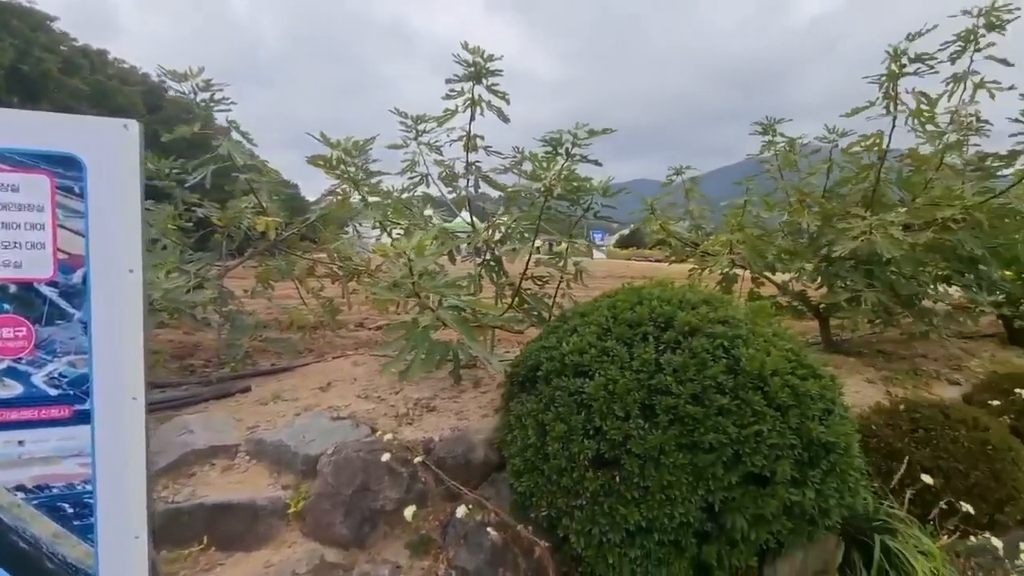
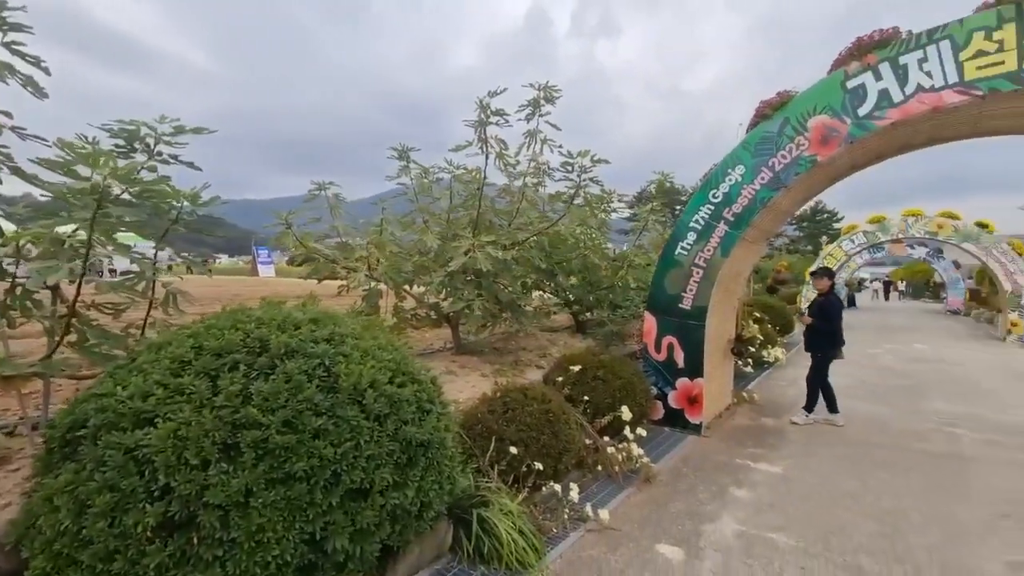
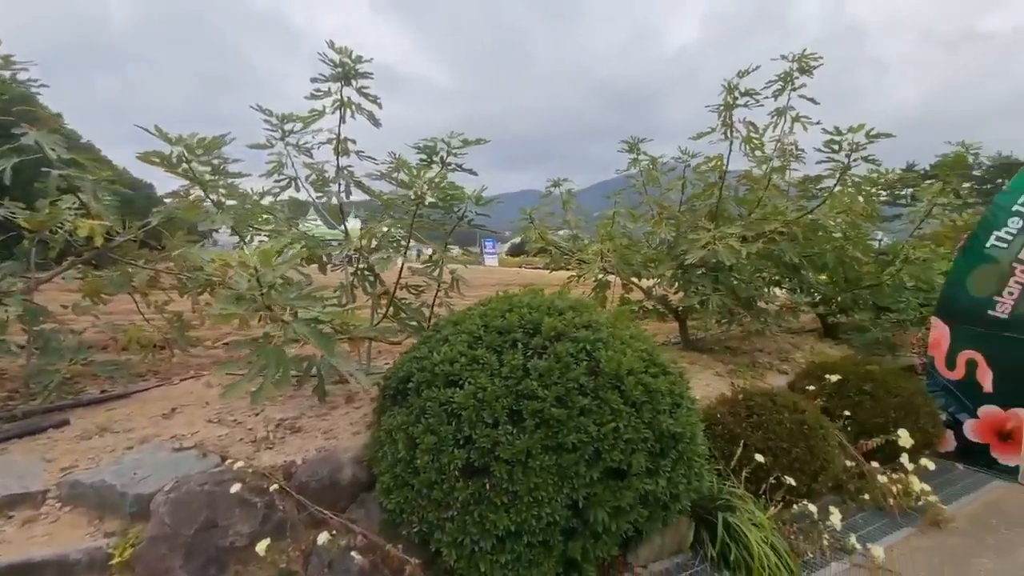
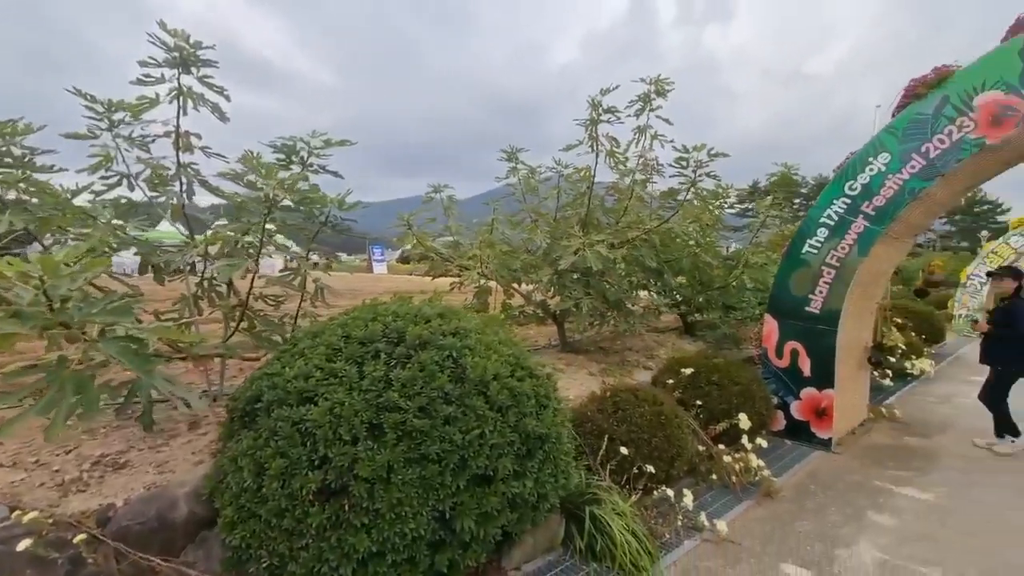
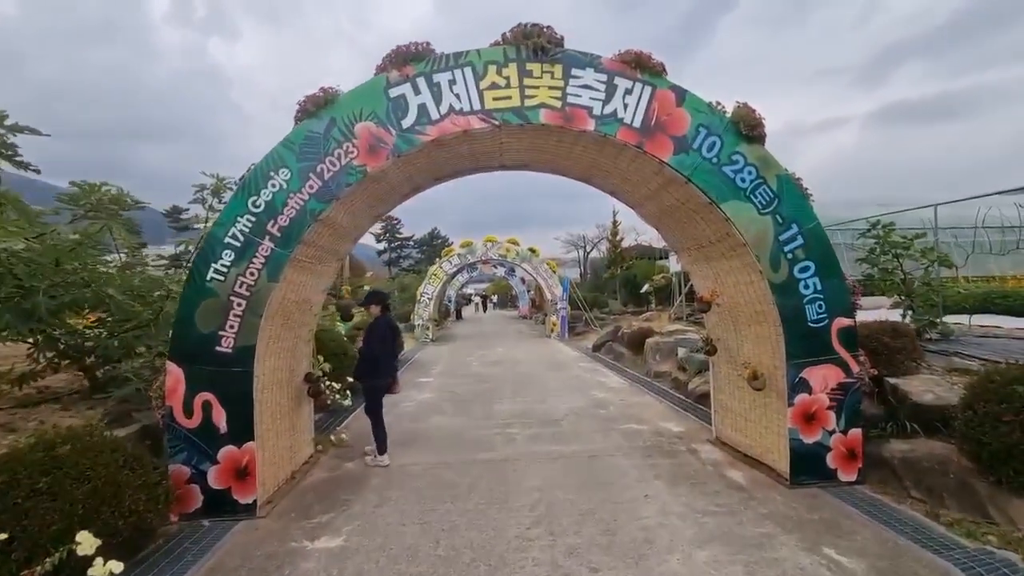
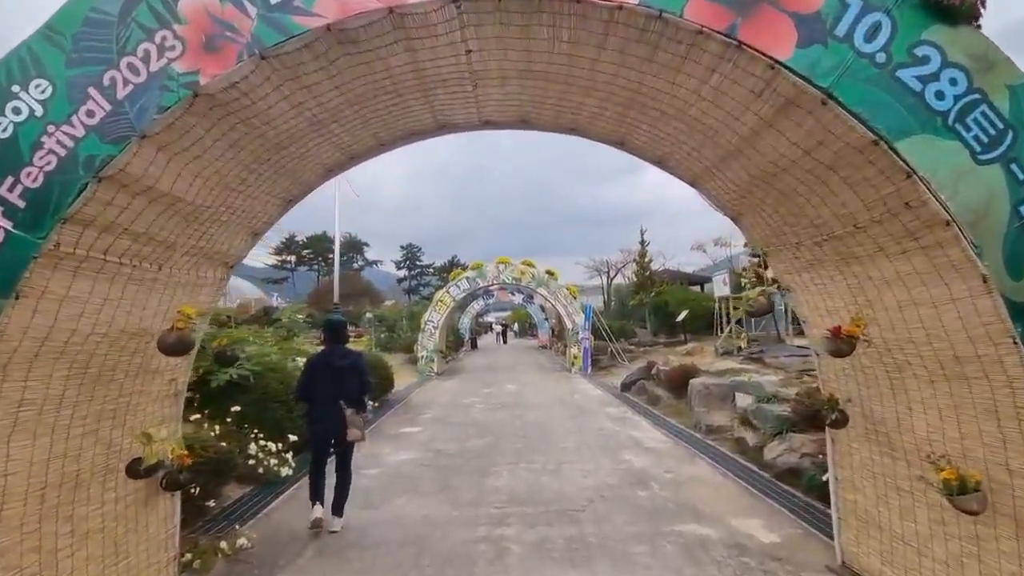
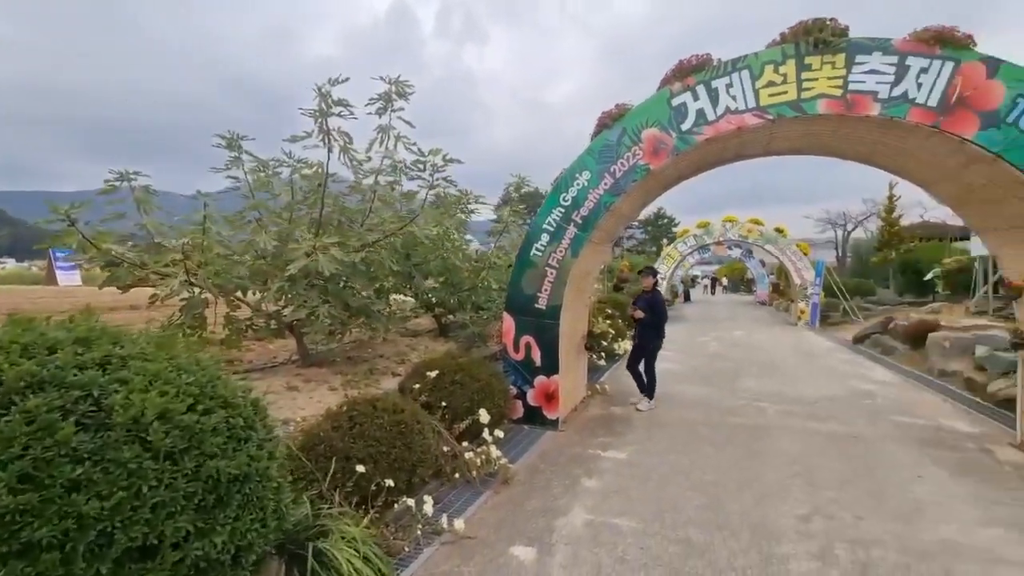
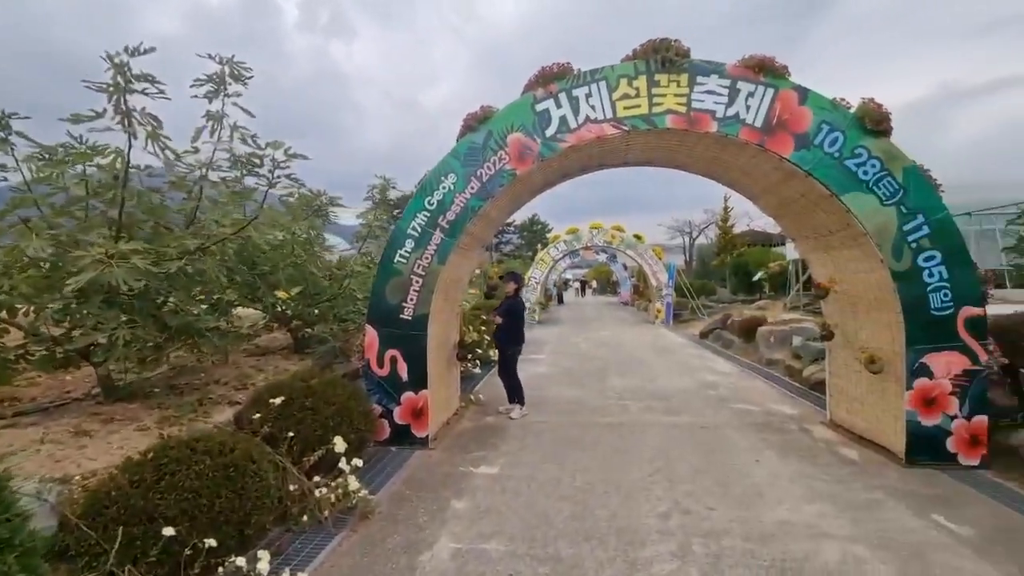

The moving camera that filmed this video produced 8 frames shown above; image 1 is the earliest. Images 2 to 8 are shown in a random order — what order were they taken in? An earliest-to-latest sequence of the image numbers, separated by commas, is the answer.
3, 4, 2, 7, 8, 5, 6
